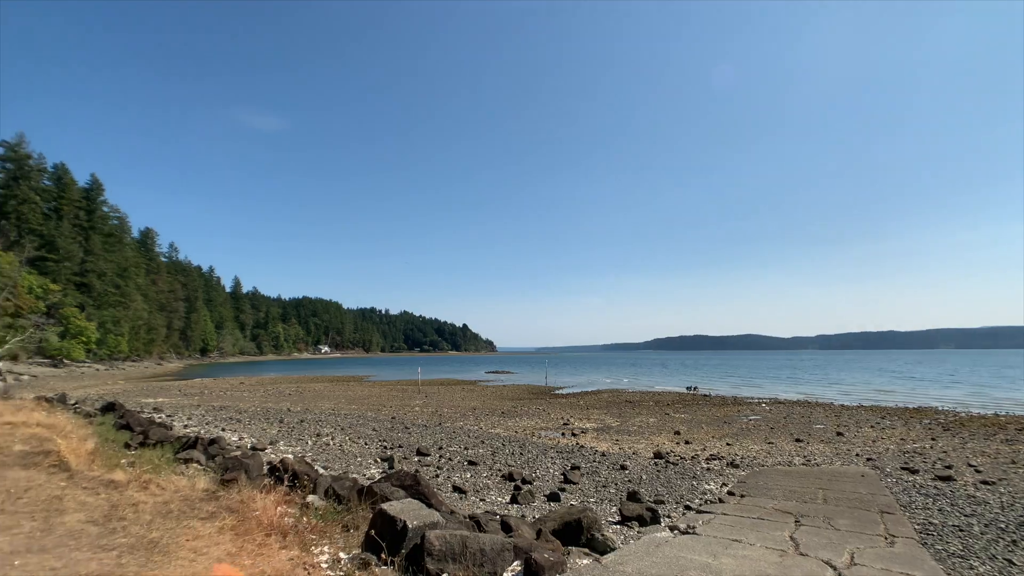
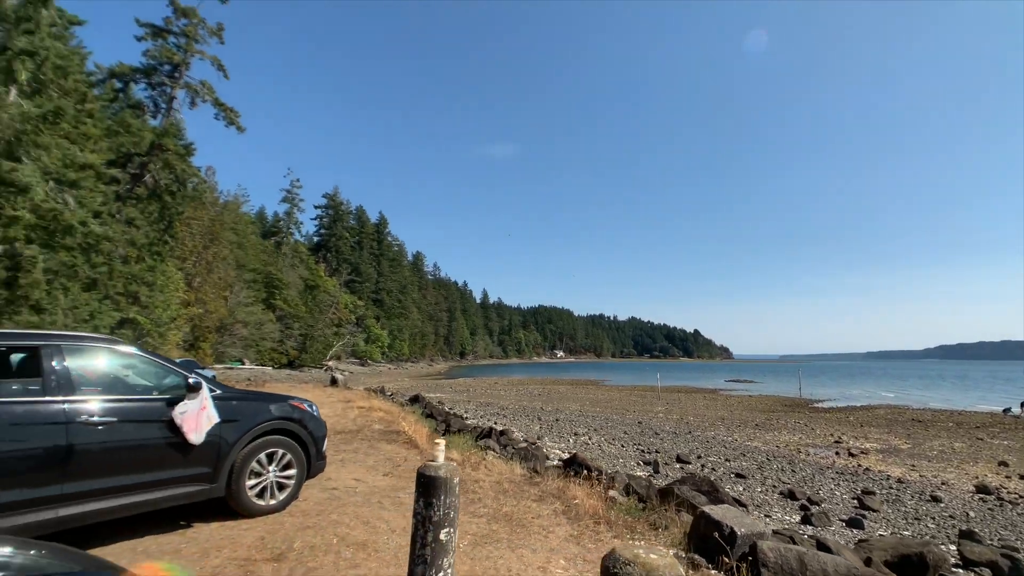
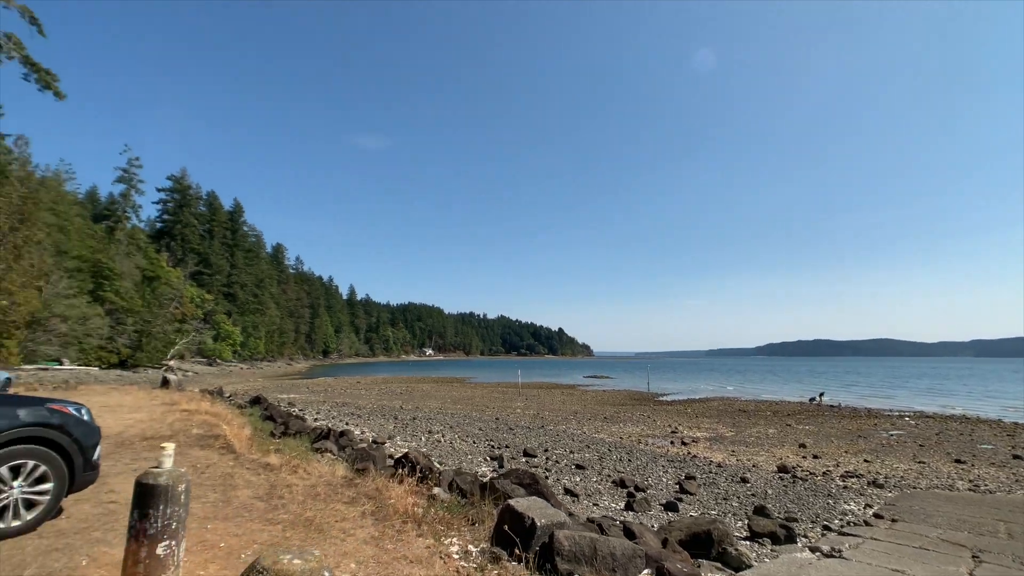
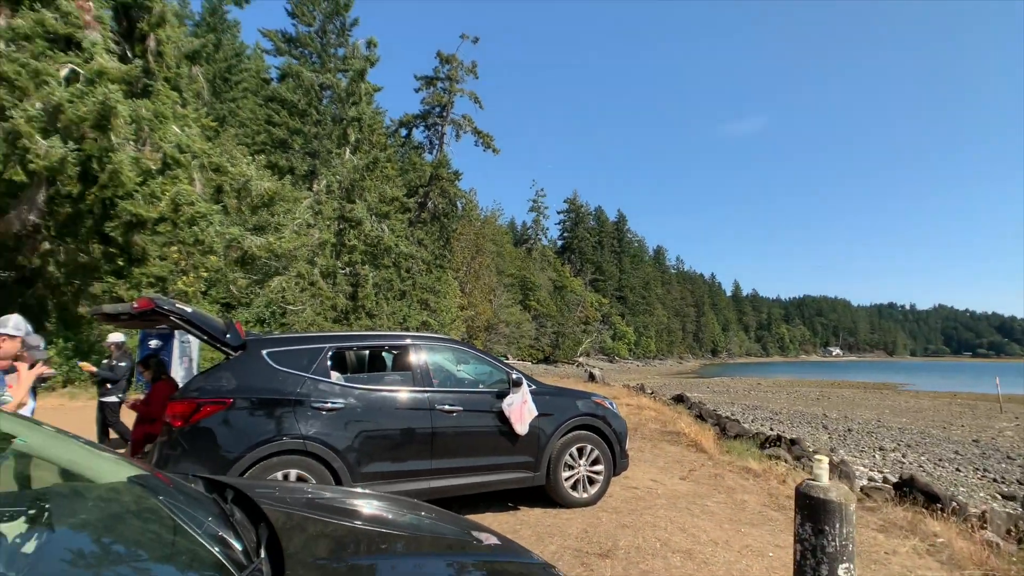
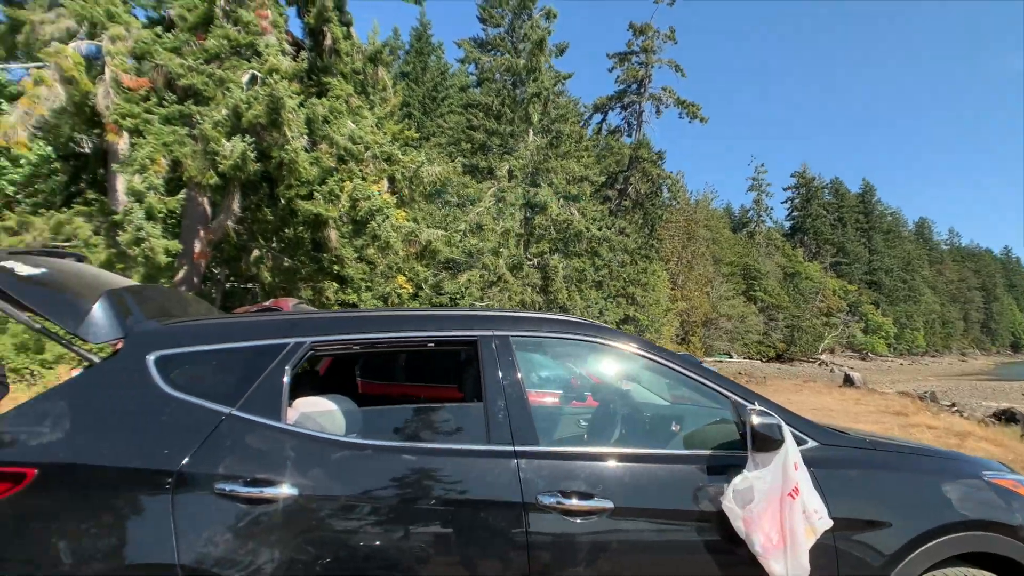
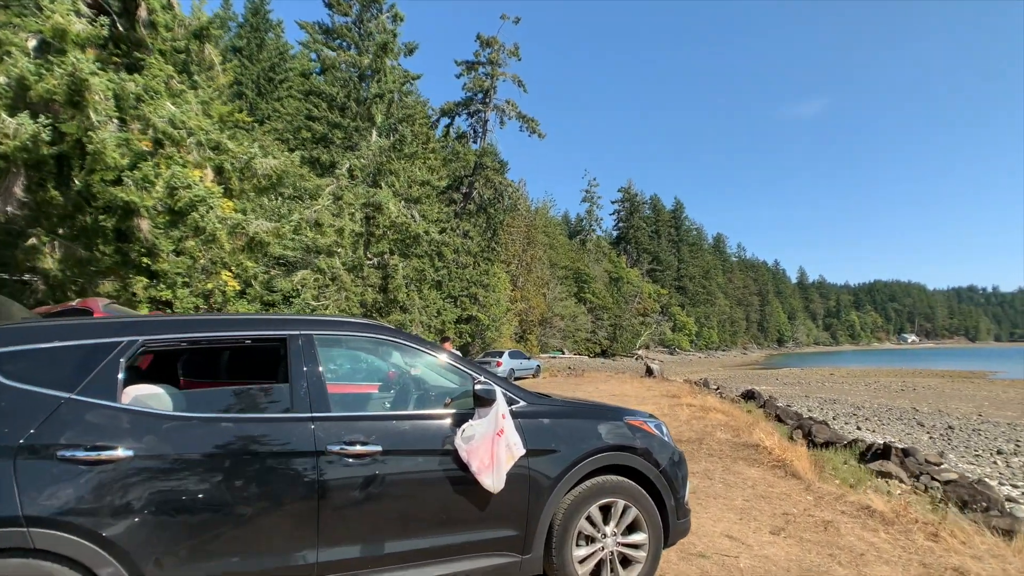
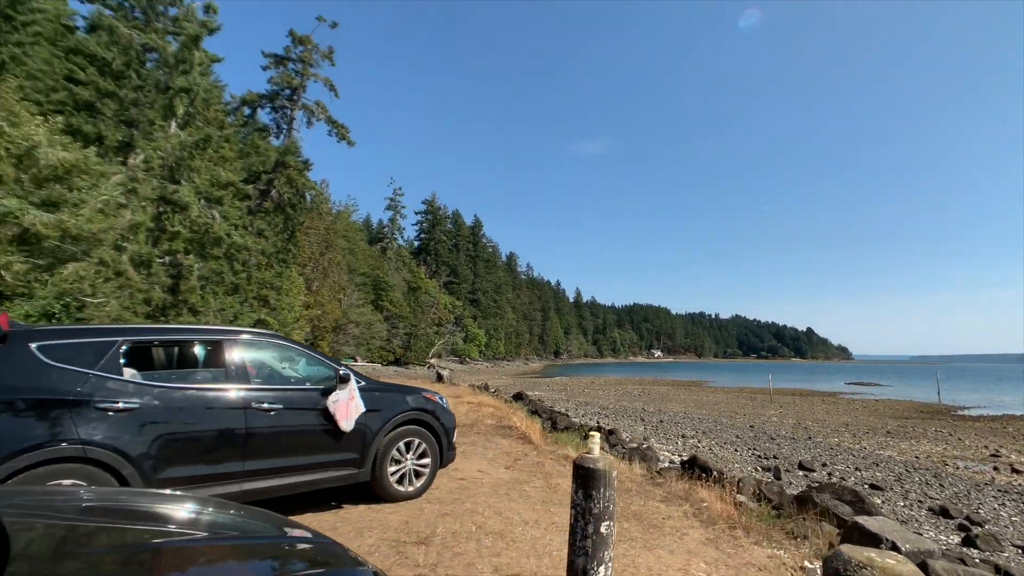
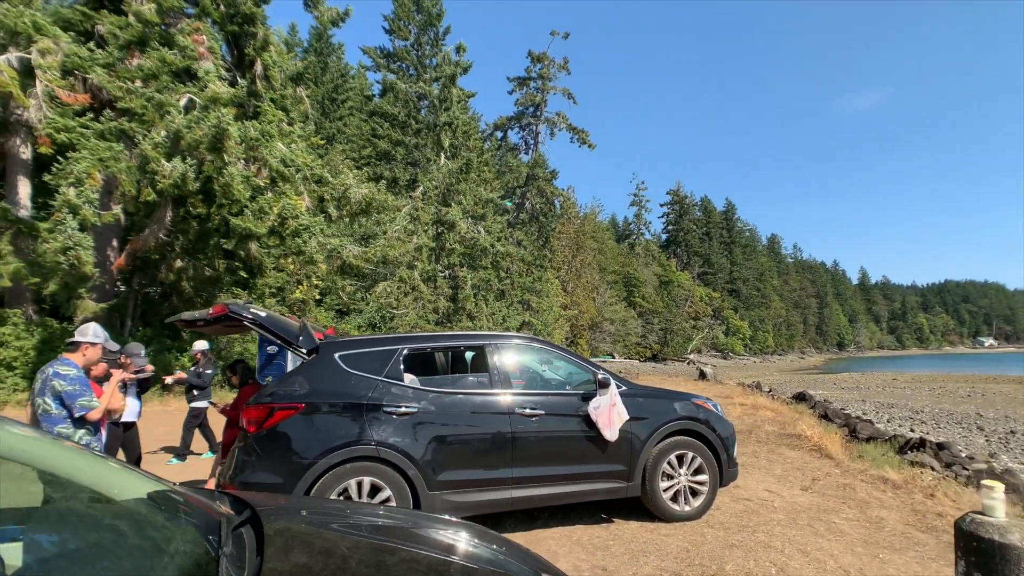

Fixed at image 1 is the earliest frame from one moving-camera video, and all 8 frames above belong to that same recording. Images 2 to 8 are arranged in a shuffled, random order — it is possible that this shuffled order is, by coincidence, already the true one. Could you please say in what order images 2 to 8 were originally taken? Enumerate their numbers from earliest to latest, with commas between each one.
3, 2, 7, 4, 8, 6, 5
